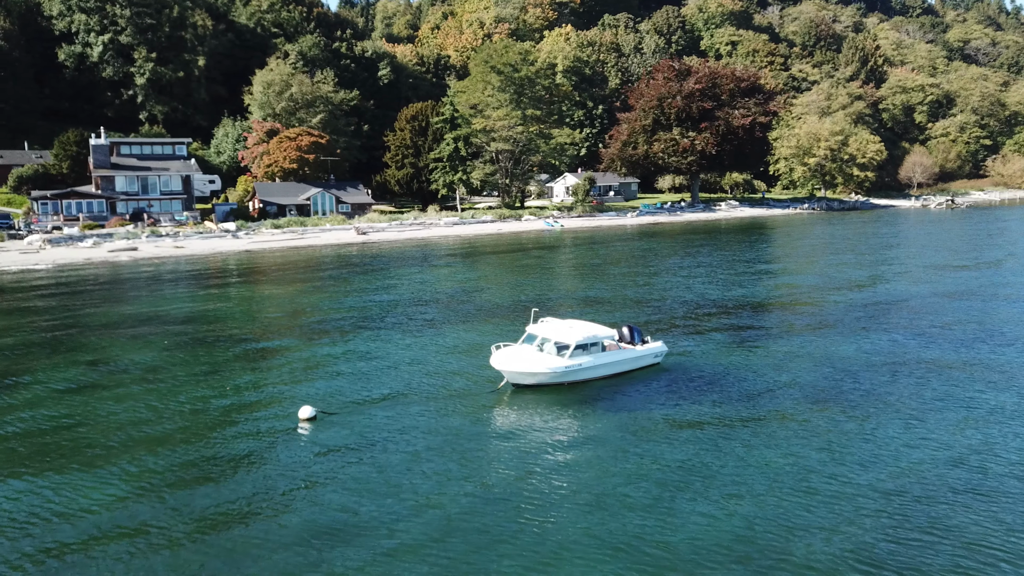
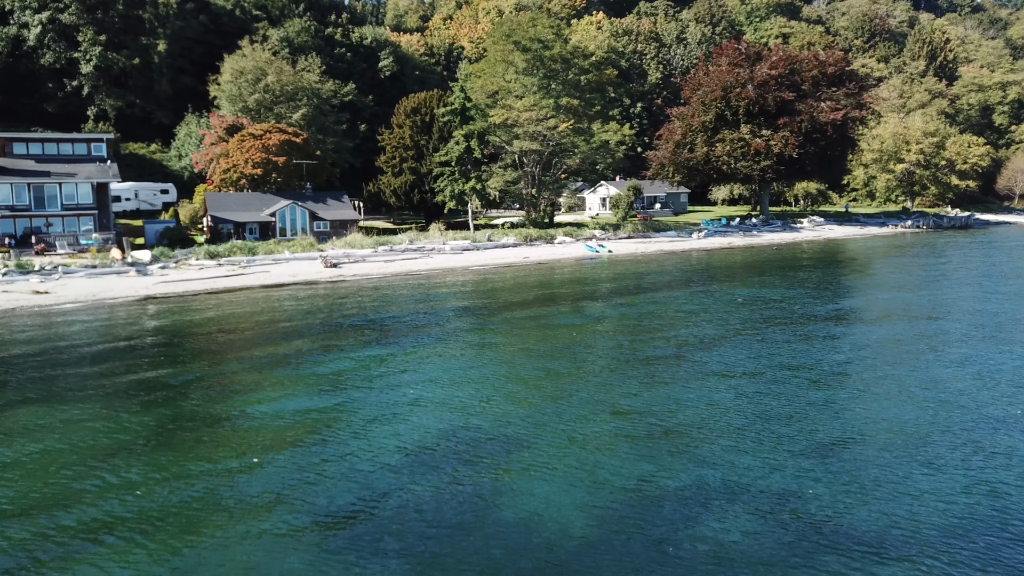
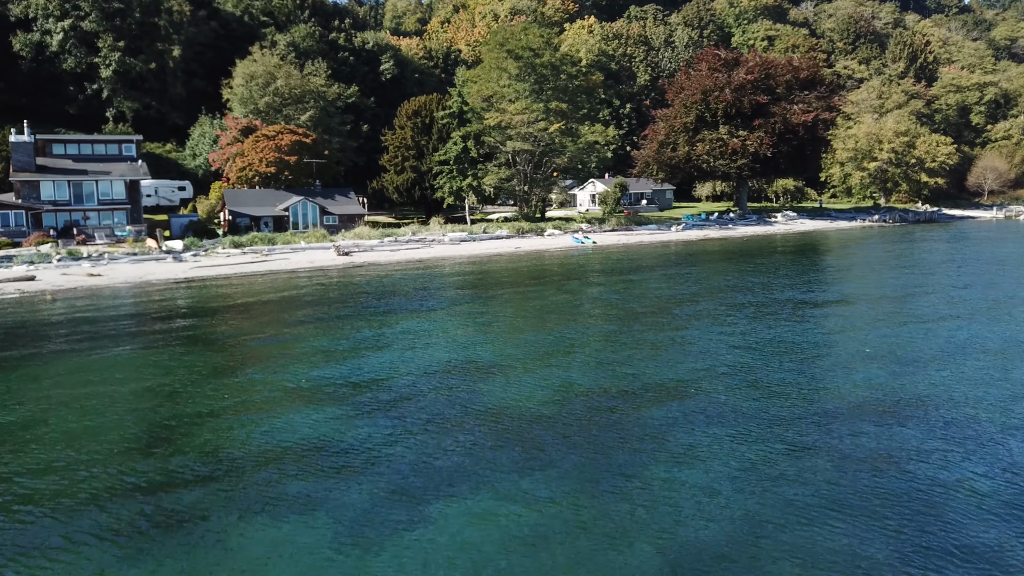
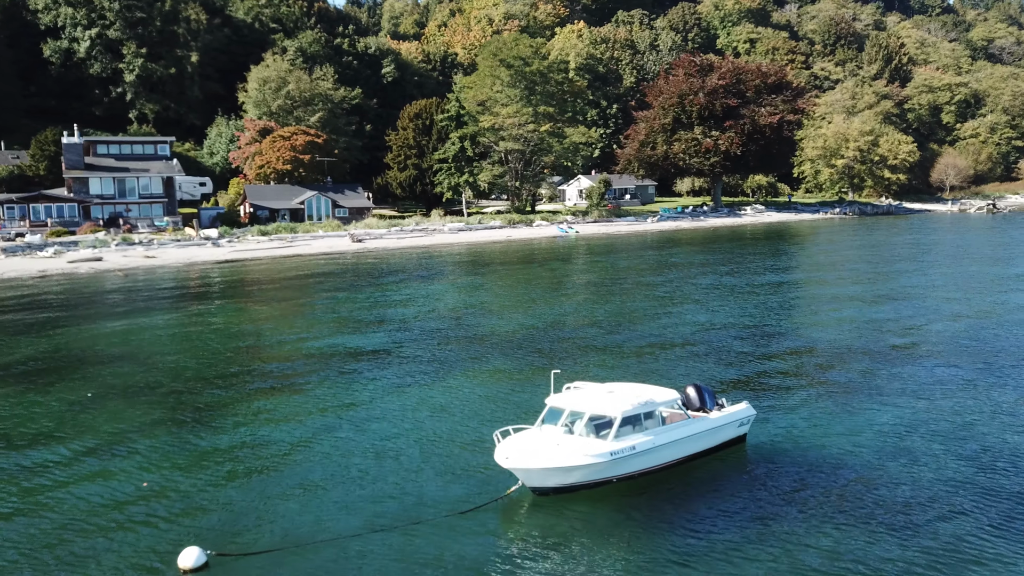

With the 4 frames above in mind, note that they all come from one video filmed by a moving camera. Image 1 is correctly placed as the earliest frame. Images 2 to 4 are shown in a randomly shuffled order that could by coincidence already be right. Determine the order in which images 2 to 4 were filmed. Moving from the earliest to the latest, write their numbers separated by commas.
4, 3, 2
